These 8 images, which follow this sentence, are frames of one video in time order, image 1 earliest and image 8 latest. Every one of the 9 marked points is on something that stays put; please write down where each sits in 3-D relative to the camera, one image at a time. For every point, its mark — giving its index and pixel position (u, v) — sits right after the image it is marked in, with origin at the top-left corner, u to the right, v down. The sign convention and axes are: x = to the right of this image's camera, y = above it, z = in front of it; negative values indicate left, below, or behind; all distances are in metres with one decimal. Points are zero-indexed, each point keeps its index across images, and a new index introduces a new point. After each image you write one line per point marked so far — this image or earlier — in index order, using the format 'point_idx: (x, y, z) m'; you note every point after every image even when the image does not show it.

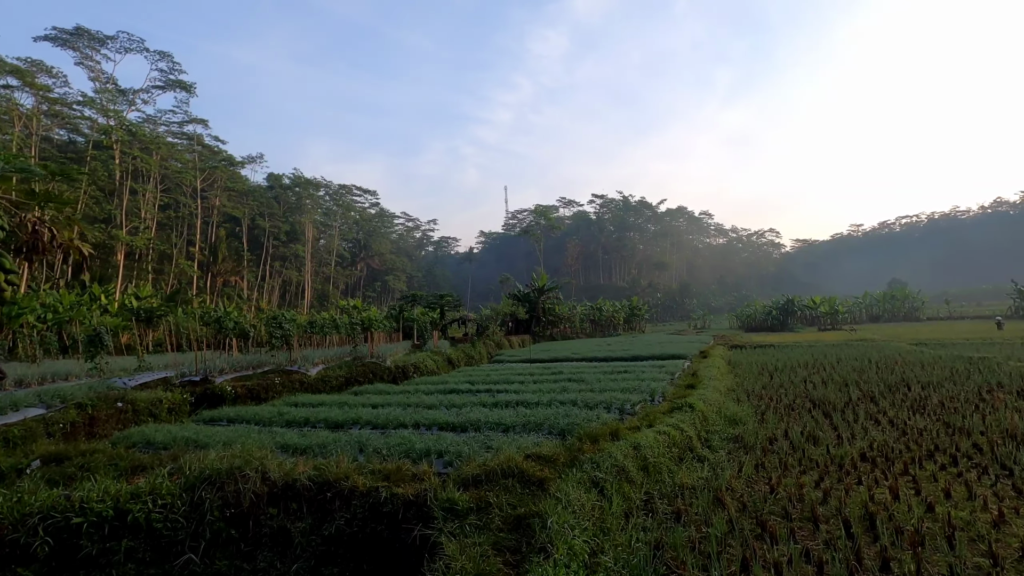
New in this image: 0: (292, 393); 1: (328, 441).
0: (-4.4, -2.1, +10.5) m
1: (-1.9, -1.6, +5.5) m
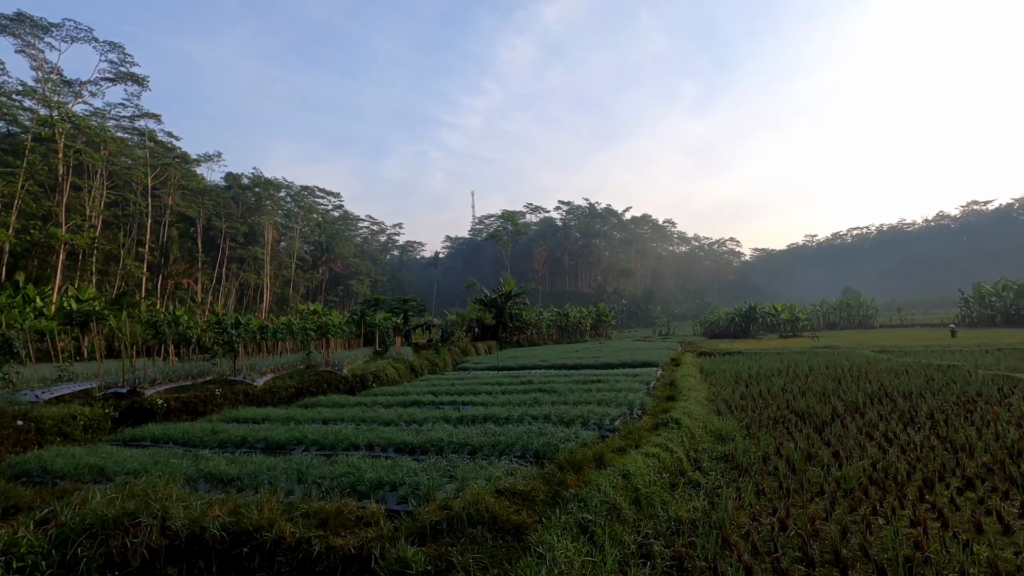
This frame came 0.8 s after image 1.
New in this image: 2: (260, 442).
0: (-5.0, -2.1, +9.5) m
1: (-2.2, -1.6, +4.7) m
2: (-2.9, -1.8, +6.1) m
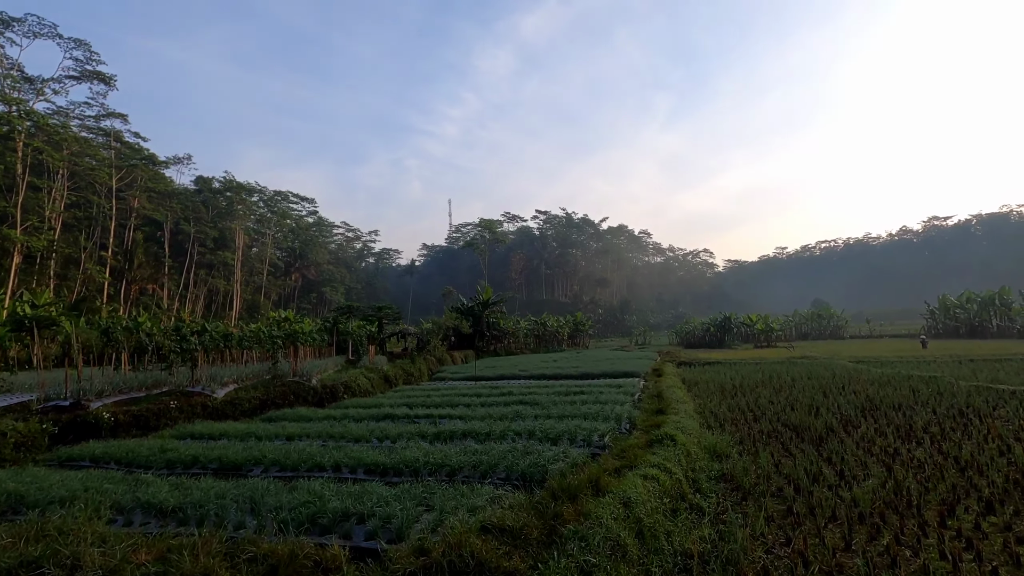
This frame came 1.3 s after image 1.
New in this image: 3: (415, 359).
0: (-5.3, -2.2, +8.8) m
1: (-2.3, -1.6, +4.1) m
2: (-3.1, -1.8, +5.5) m
3: (-3.6, -2.7, +19.8) m
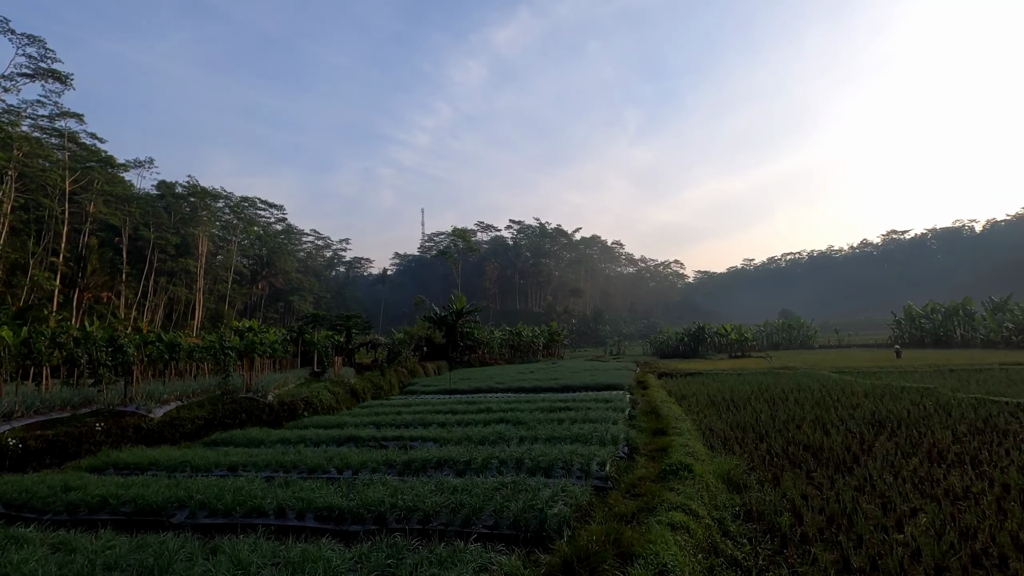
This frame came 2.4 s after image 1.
0: (-5.6, -2.2, +7.6) m
1: (-2.3, -1.6, +3.1) m
2: (-3.2, -1.8, +4.4) m
3: (-4.4, -2.9, +18.6) m
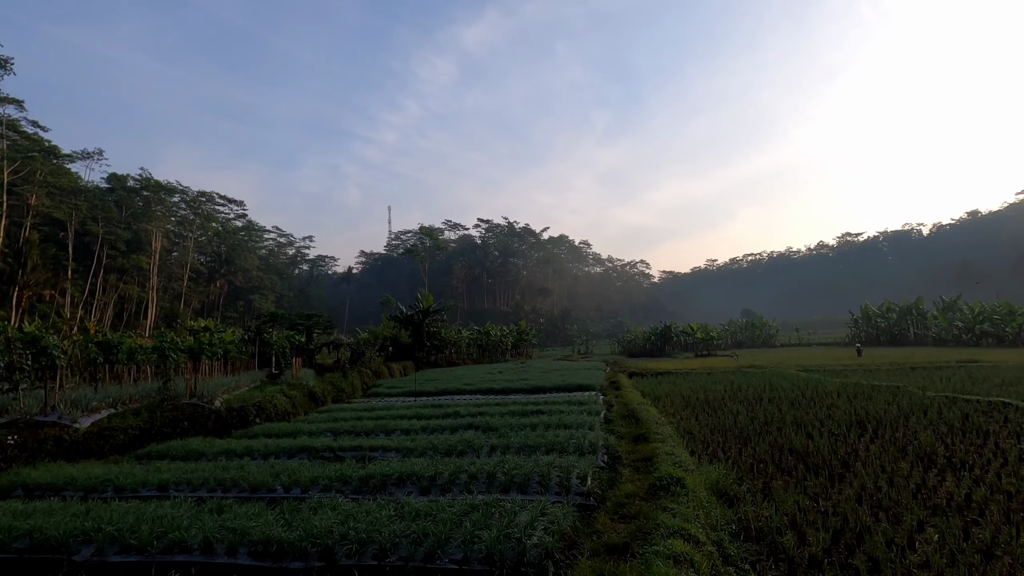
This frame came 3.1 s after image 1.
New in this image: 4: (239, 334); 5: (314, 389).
0: (-6.0, -2.2, +6.7) m
1: (-2.5, -1.5, +2.4) m
2: (-3.4, -1.7, +3.7) m
3: (-5.5, -2.8, +17.8) m
4: (-9.9, -1.7, +19.2) m
5: (-5.2, -2.7, +14.2) m
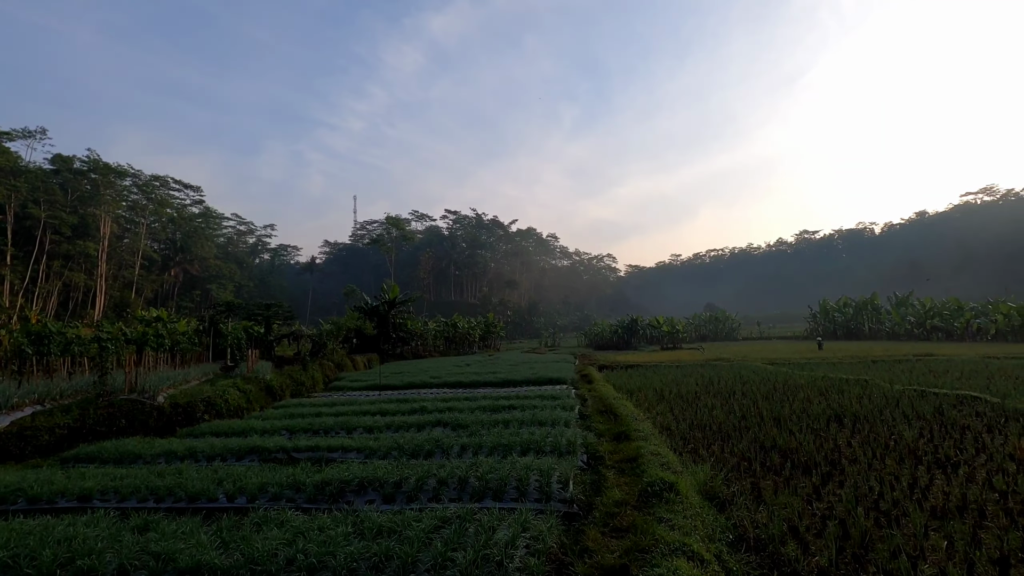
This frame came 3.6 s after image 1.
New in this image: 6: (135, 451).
0: (-6.3, -1.9, +5.9) m
1: (-2.5, -1.4, +1.8) m
2: (-3.5, -1.6, +3.0) m
3: (-6.5, -2.5, +17.0) m
4: (-11.0, -1.2, +18.2) m
5: (-6.0, -2.4, +13.4) m
6: (-4.4, -1.9, +6.2) m
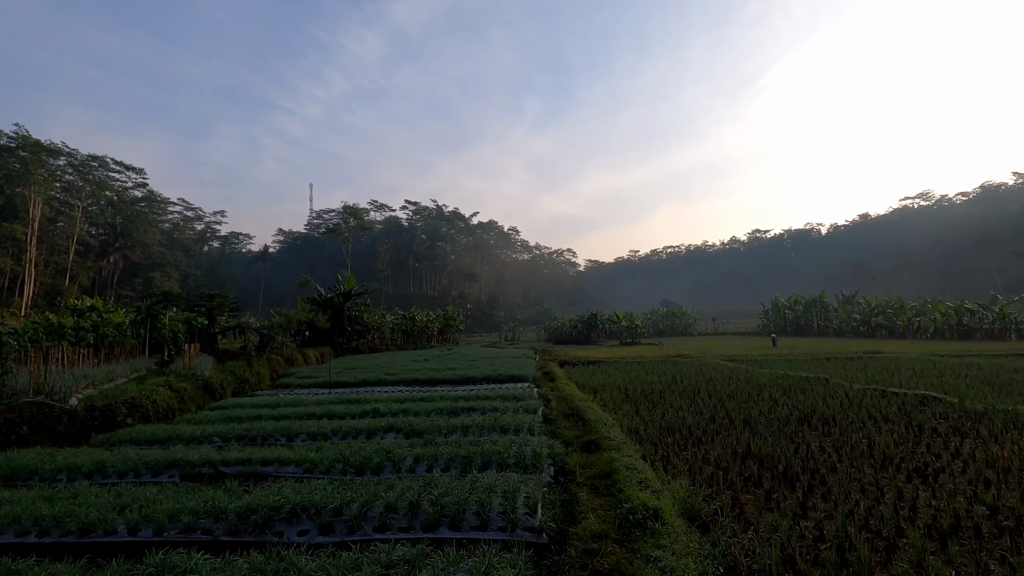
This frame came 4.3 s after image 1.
0: (-6.7, -1.8, +4.9) m
1: (-2.6, -1.4, +1.0) m
2: (-3.7, -1.5, +2.2) m
3: (-7.7, -2.2, +15.9) m
4: (-12.3, -0.9, +16.7) m
5: (-7.0, -2.1, +12.4) m
6: (-4.8, -1.8, +5.3) m
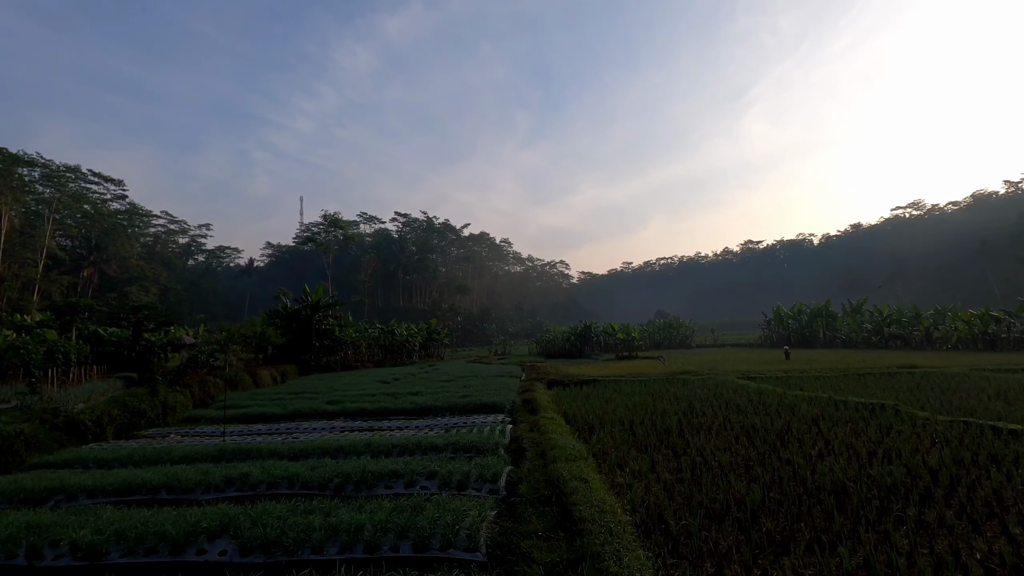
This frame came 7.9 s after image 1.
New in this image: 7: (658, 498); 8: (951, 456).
0: (-7.2, -1.7, +1.8) m
1: (-3.0, -1.1, -2.0) m
2: (-4.2, -1.4, -0.8) m
3: (-8.3, -2.4, +12.8) m
4: (-12.9, -1.1, +13.6) m
5: (-7.5, -2.2, +9.3) m
6: (-5.3, -1.7, +2.3) m
7: (+1.2, -1.8, +4.6) m
8: (+5.0, -1.9, +6.0) m
